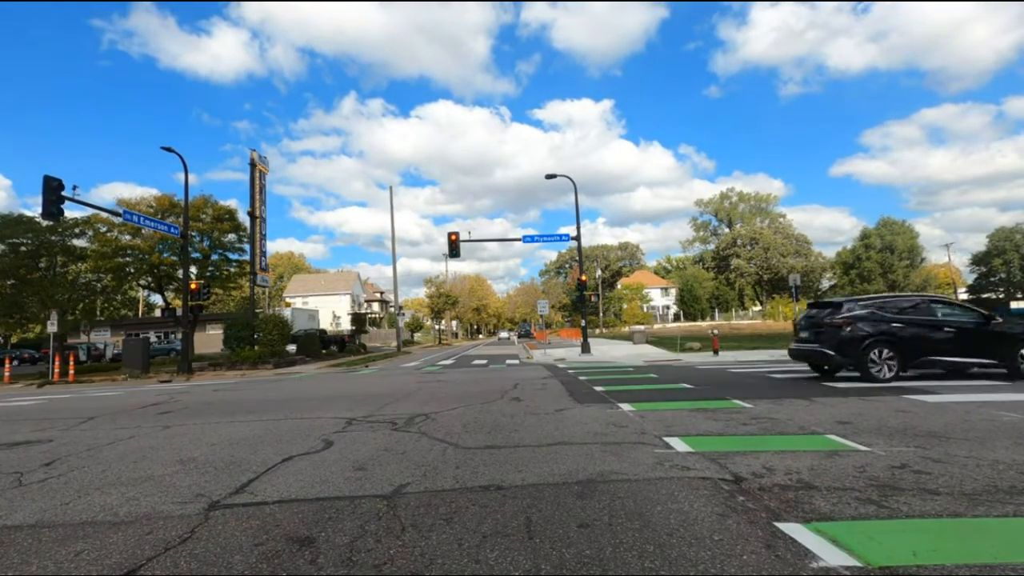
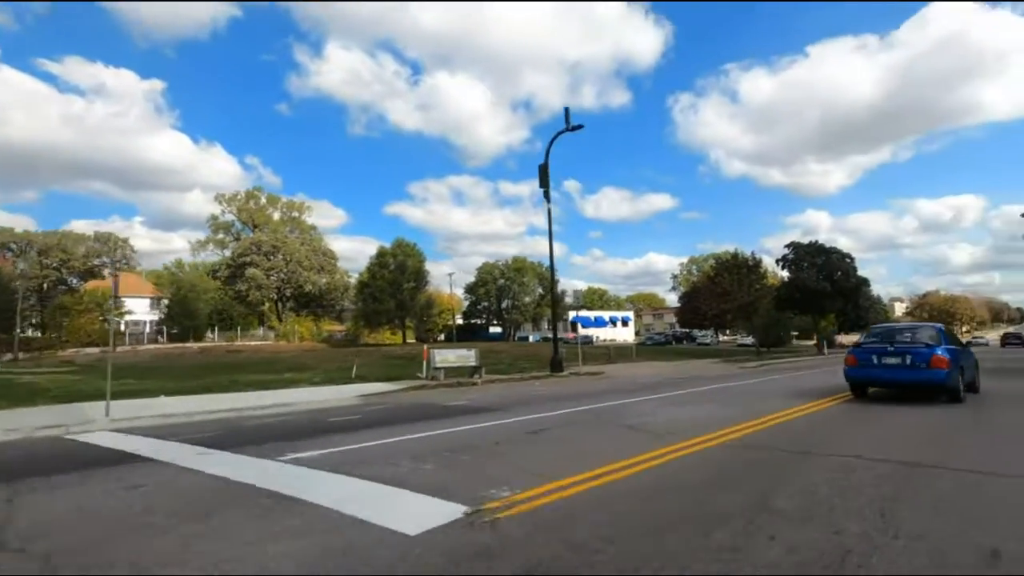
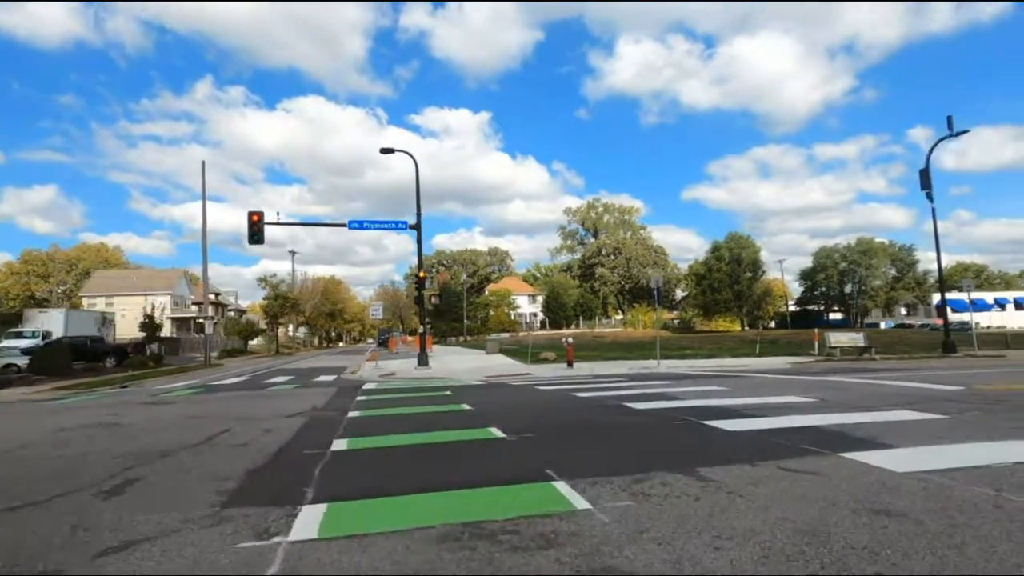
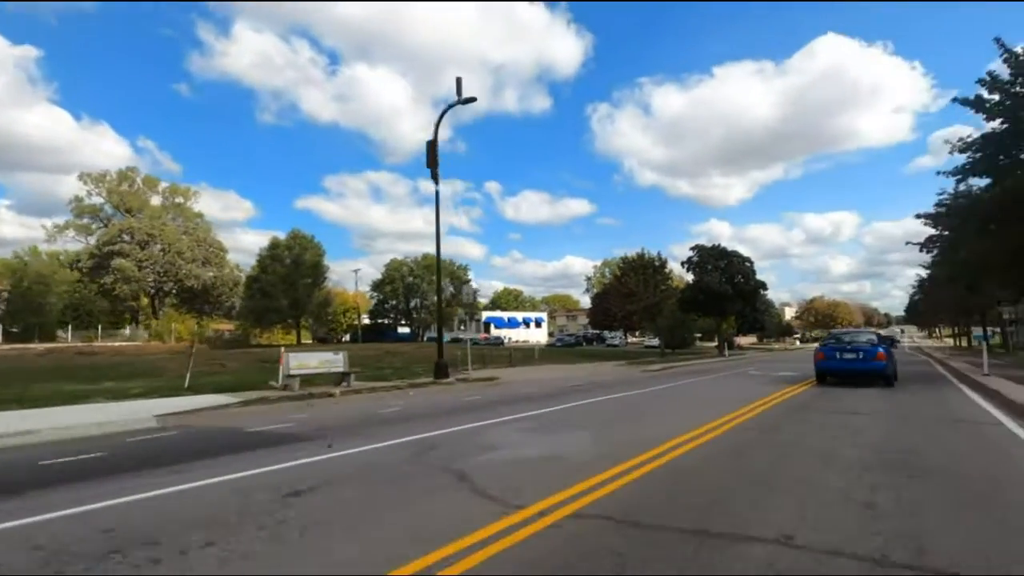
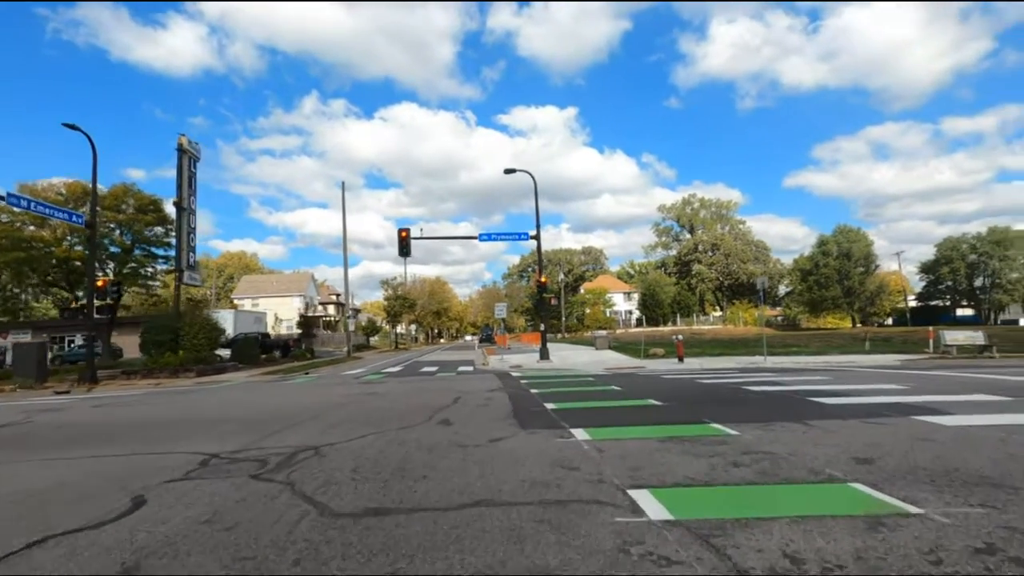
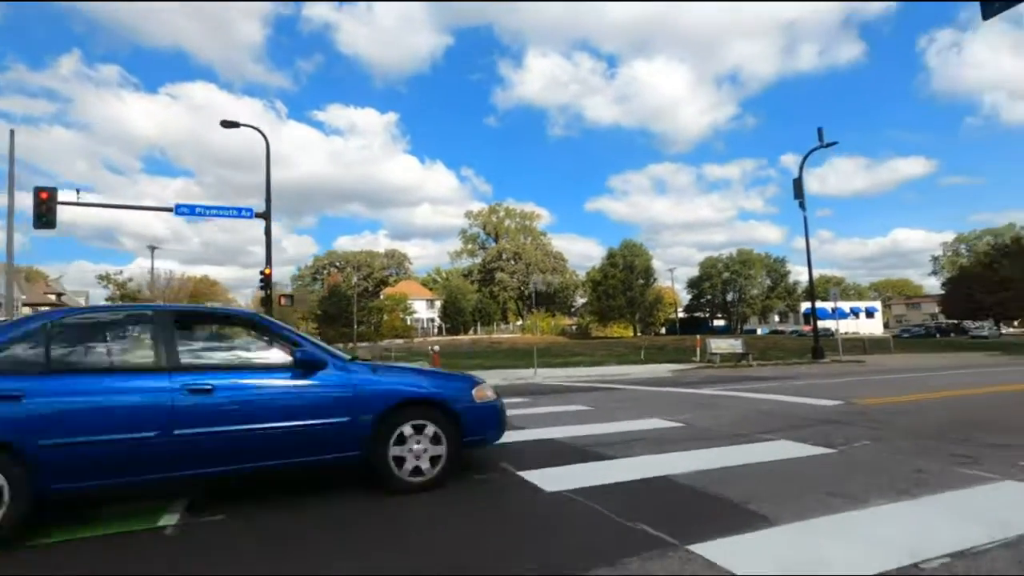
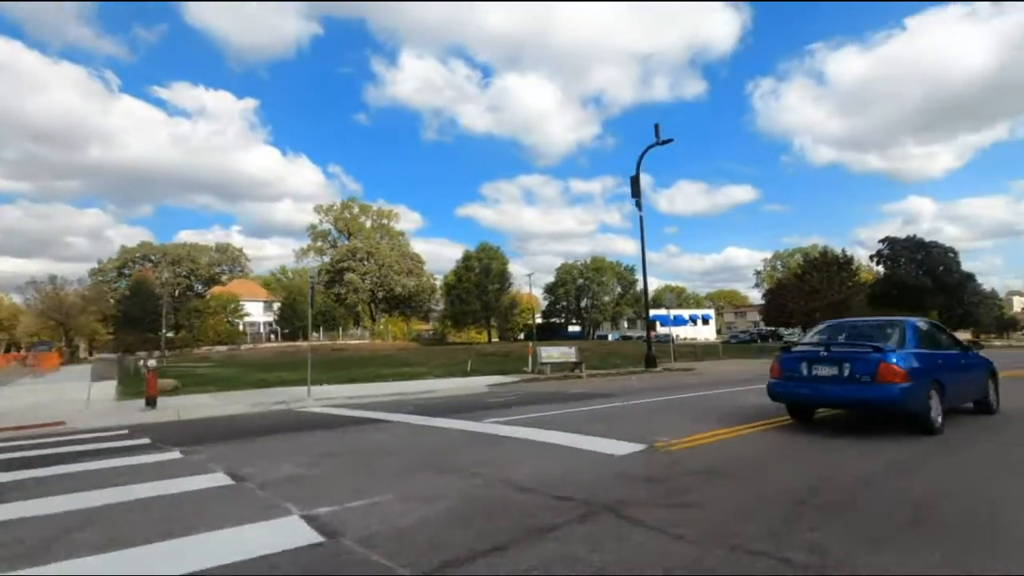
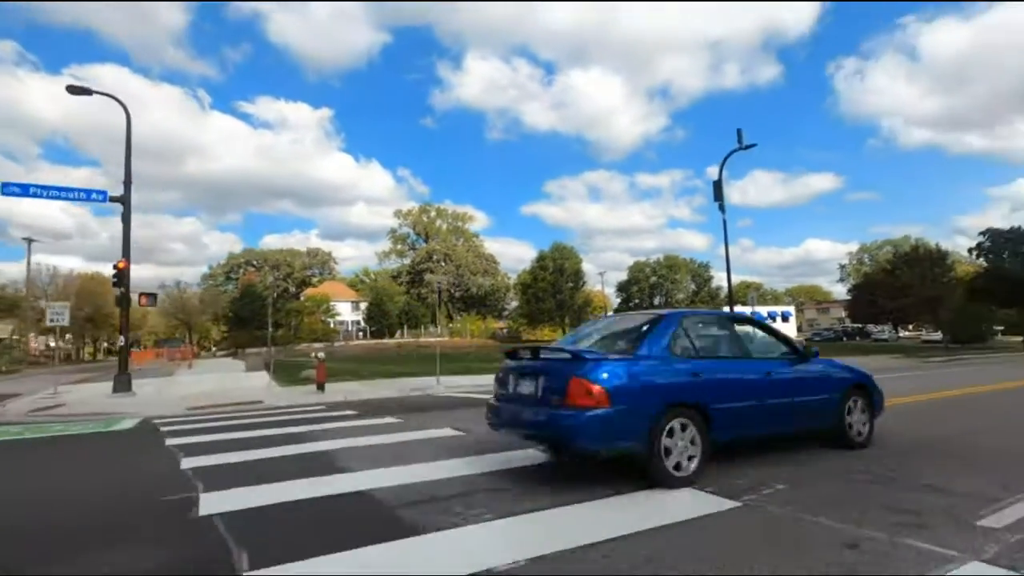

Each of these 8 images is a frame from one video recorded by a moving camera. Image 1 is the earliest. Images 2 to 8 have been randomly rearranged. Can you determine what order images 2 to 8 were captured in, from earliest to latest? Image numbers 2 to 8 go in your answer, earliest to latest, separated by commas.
5, 3, 6, 8, 7, 2, 4
